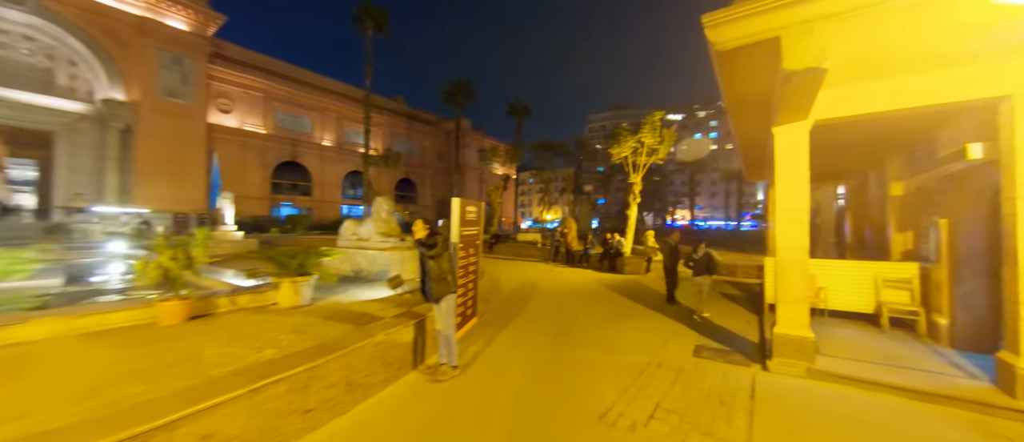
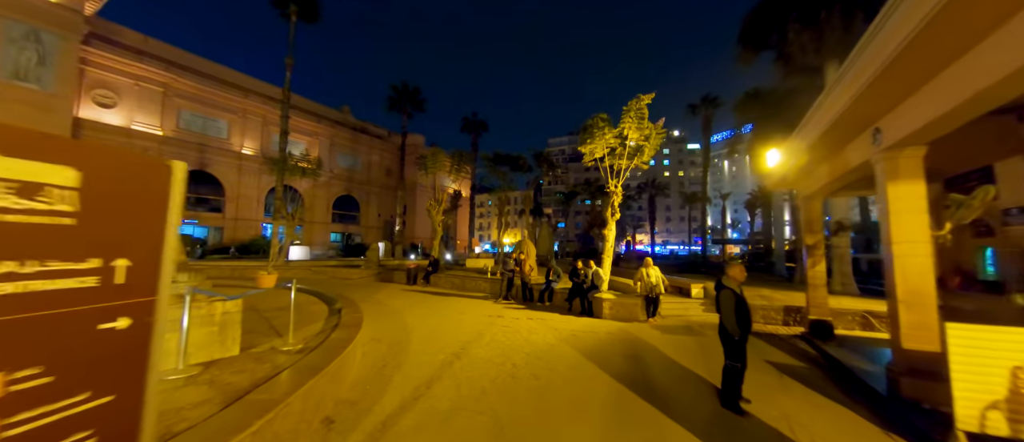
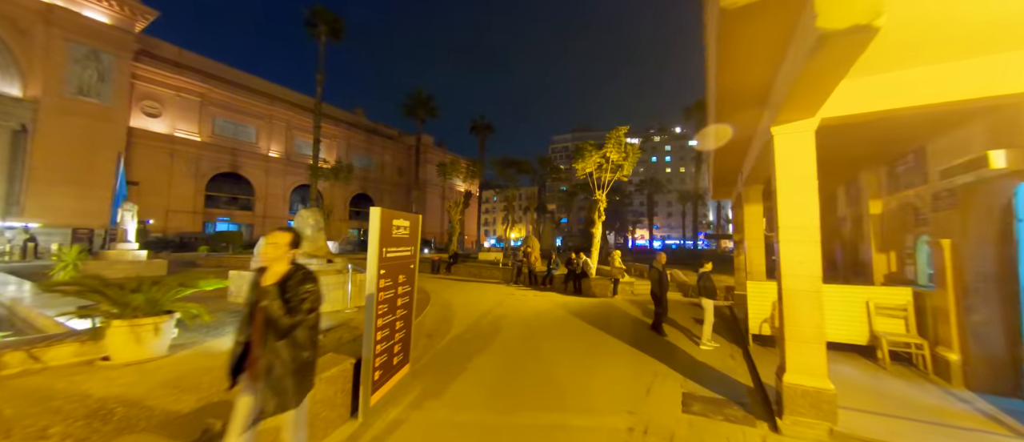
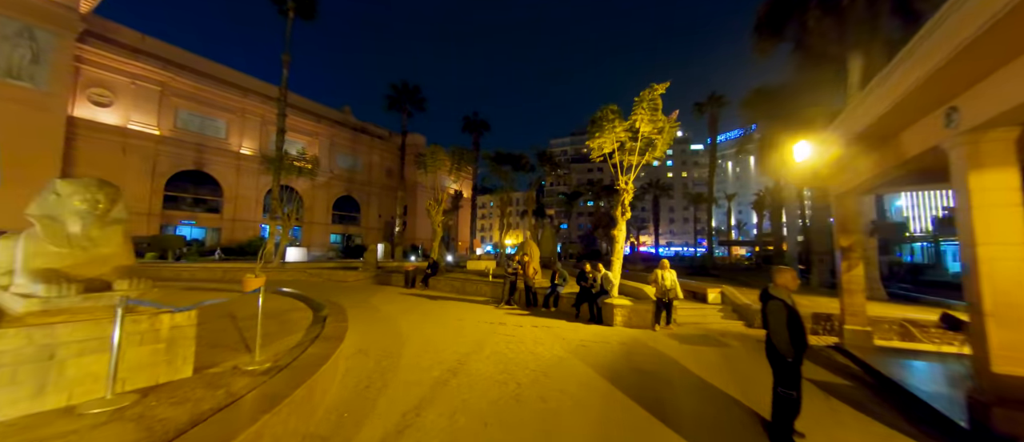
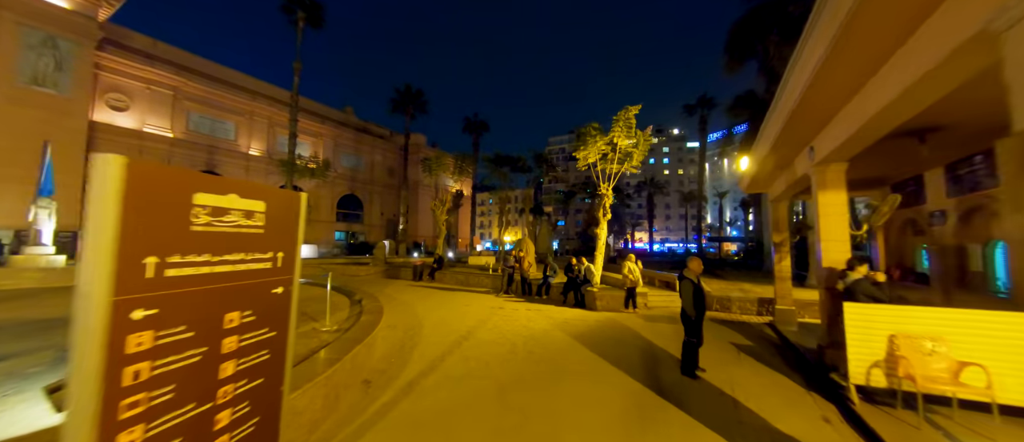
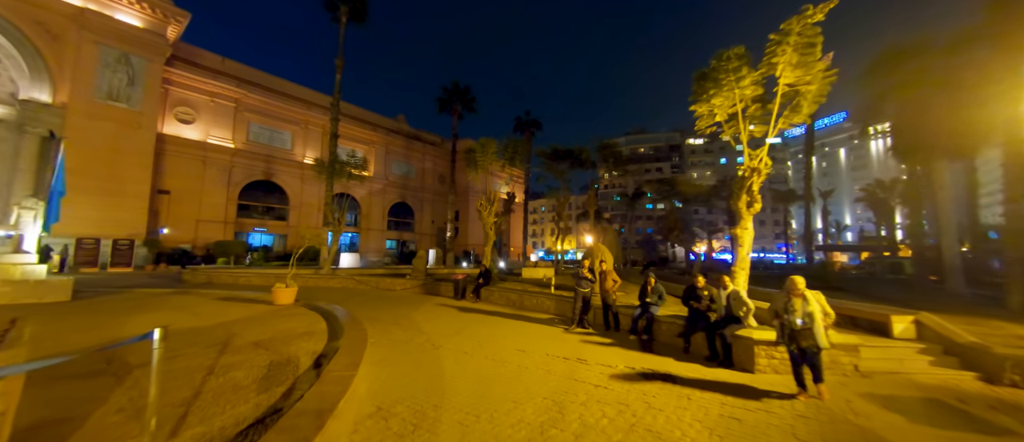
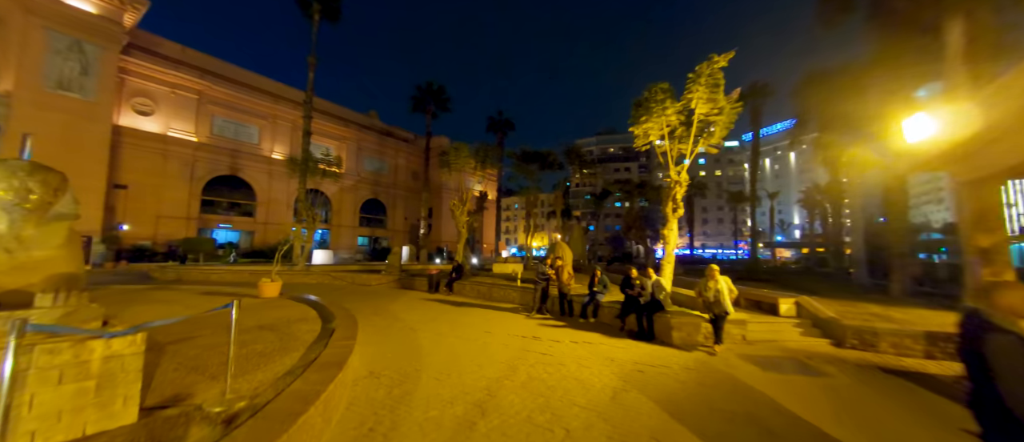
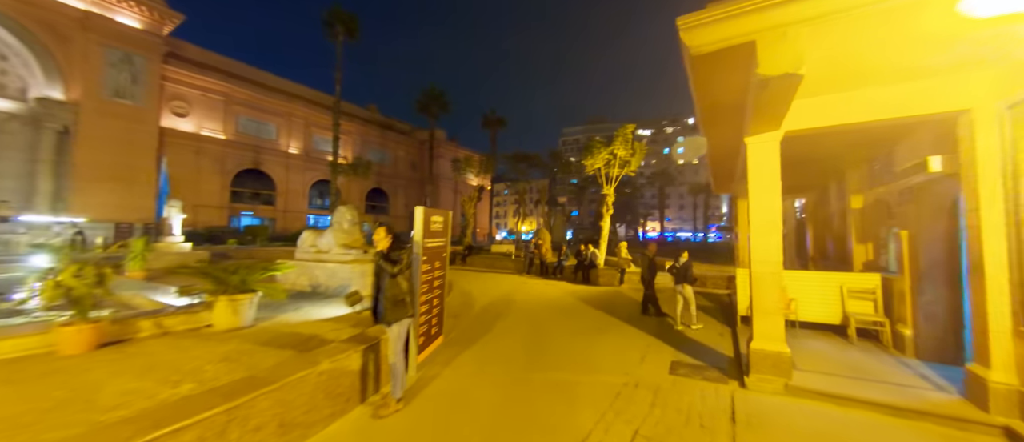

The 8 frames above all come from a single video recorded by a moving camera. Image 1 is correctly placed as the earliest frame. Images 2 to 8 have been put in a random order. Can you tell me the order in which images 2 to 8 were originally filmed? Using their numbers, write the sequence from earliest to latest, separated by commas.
8, 3, 5, 2, 4, 7, 6
